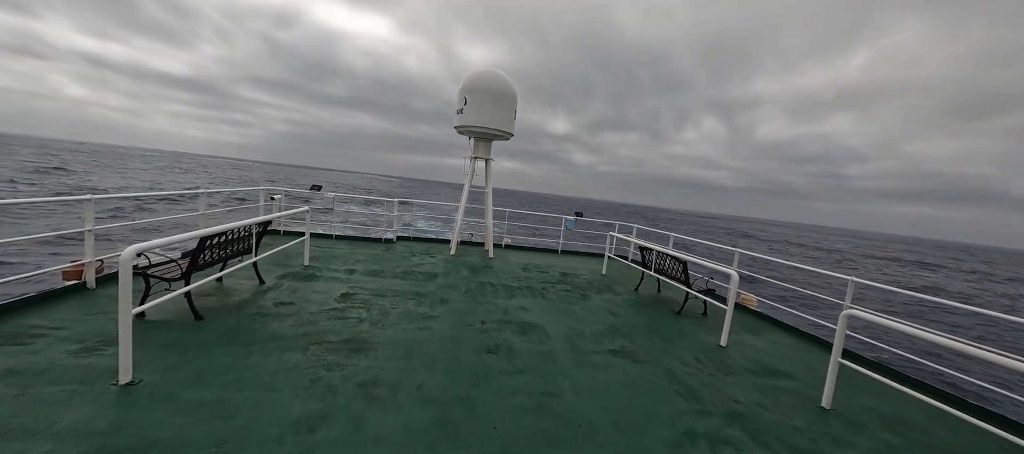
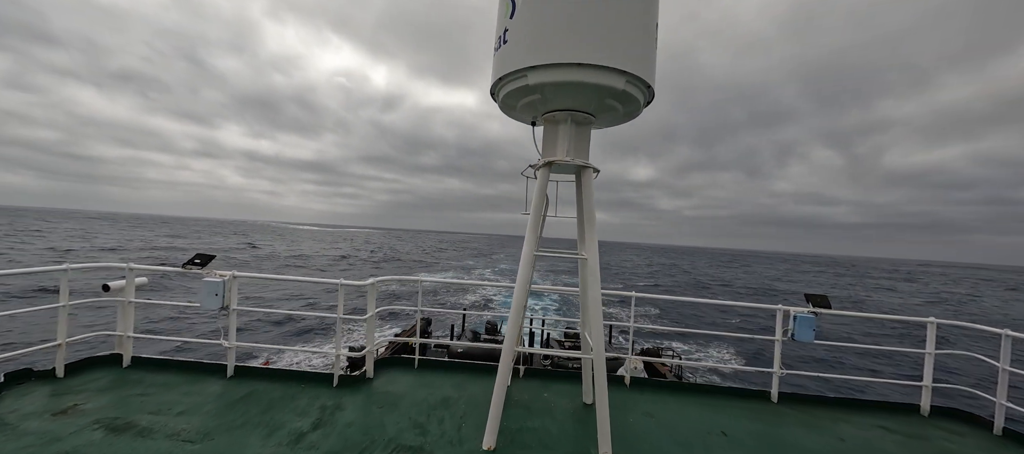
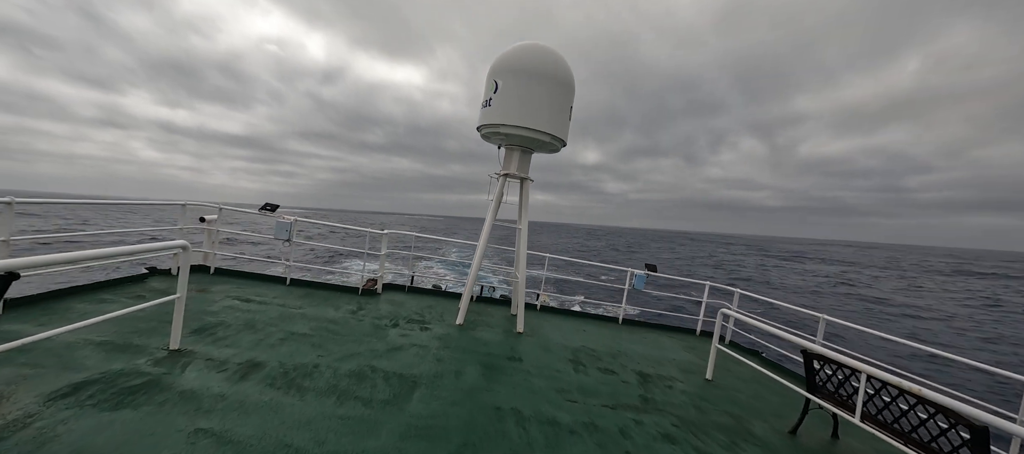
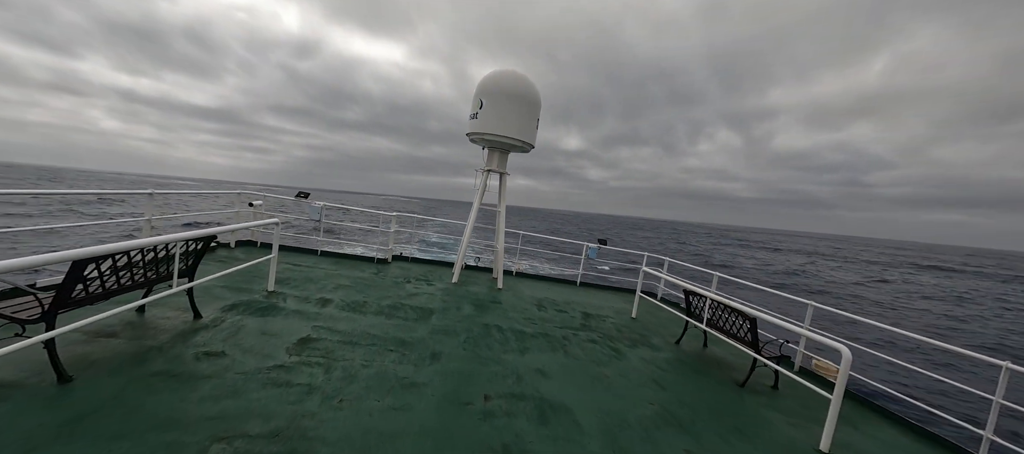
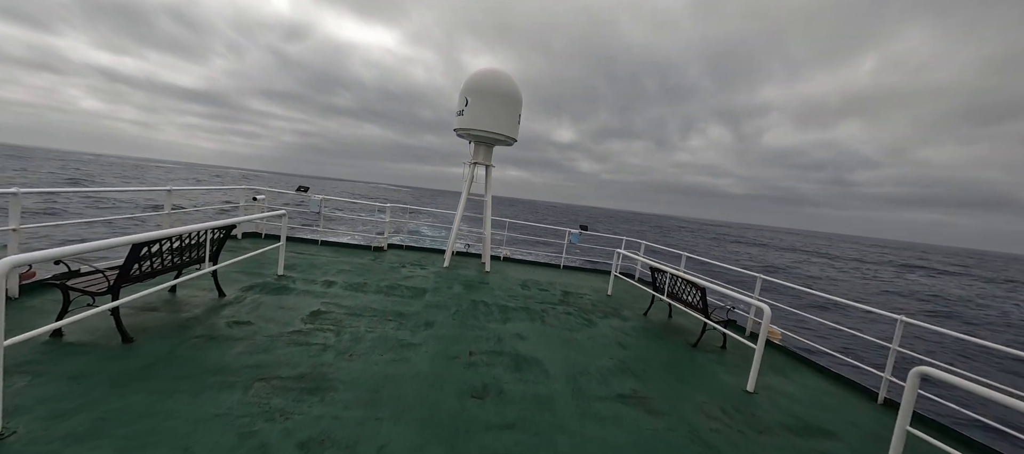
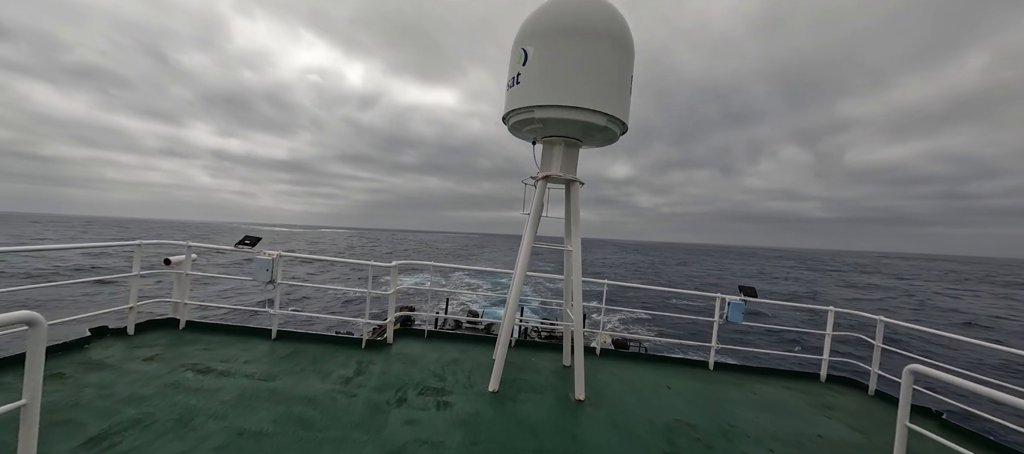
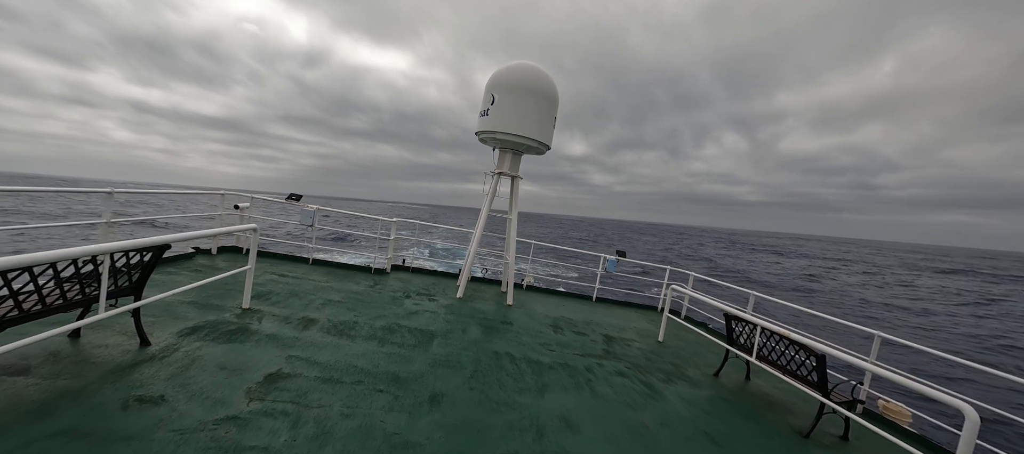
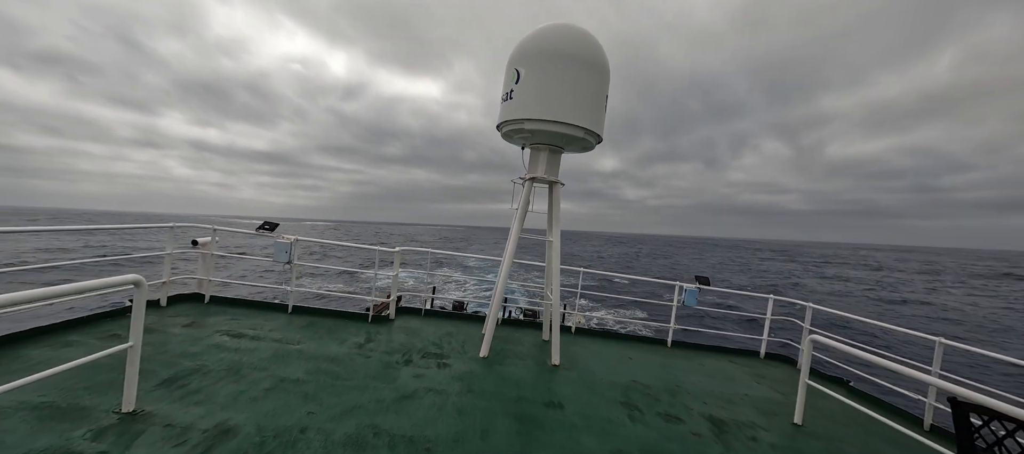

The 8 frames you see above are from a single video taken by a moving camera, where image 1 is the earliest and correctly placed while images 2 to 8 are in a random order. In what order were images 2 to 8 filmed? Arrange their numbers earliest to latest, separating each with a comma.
5, 4, 7, 3, 8, 6, 2
